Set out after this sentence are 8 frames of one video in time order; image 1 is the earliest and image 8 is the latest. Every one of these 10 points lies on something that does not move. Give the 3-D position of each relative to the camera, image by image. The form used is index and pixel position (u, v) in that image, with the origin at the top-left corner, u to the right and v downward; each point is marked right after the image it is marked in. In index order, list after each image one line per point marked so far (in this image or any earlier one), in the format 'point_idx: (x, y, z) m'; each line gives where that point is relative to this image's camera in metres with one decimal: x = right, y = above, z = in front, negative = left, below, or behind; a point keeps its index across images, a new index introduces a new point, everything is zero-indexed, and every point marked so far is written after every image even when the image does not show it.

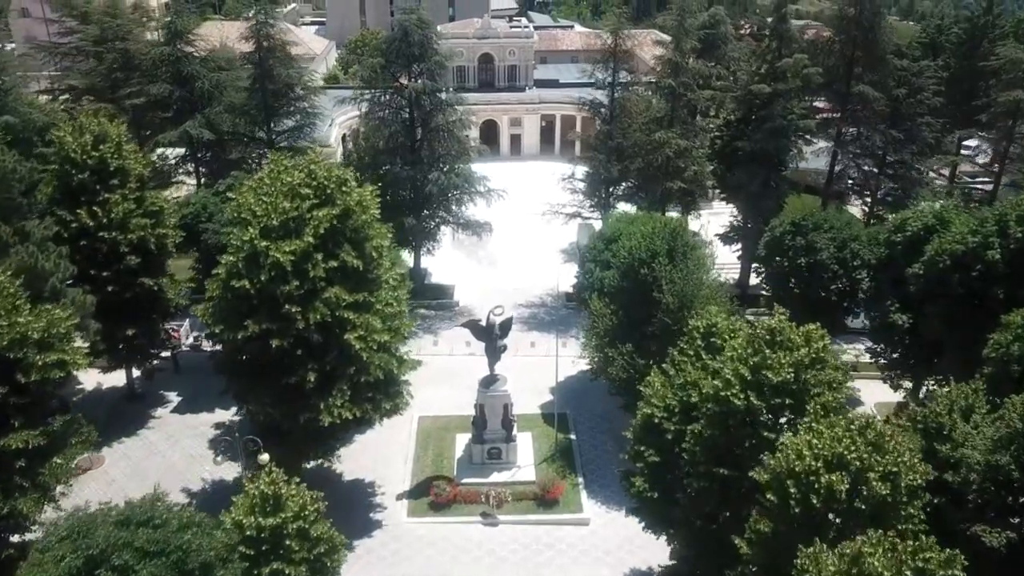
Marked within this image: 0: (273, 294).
0: (-6.2, -0.2, +19.9) m
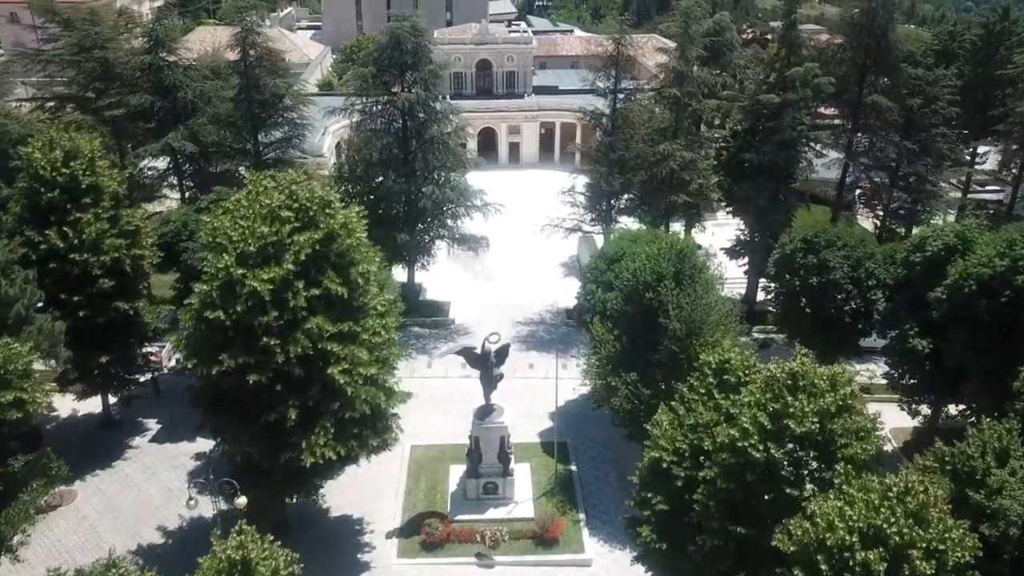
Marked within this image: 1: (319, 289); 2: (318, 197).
0: (-6.3, -0.9, +18.4) m
1: (-4.7, 0.0, +18.9) m
2: (-4.9, +2.3, +19.3) m
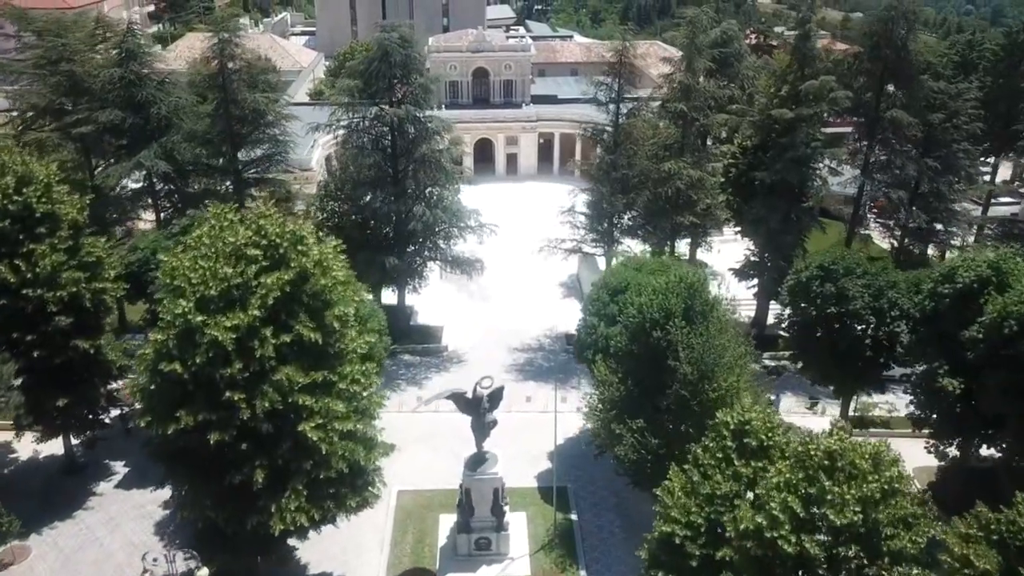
0: (-6.5, -1.9, +16.5) m
1: (-4.9, -1.1, +16.9) m
2: (-5.0, +1.2, +17.3) m
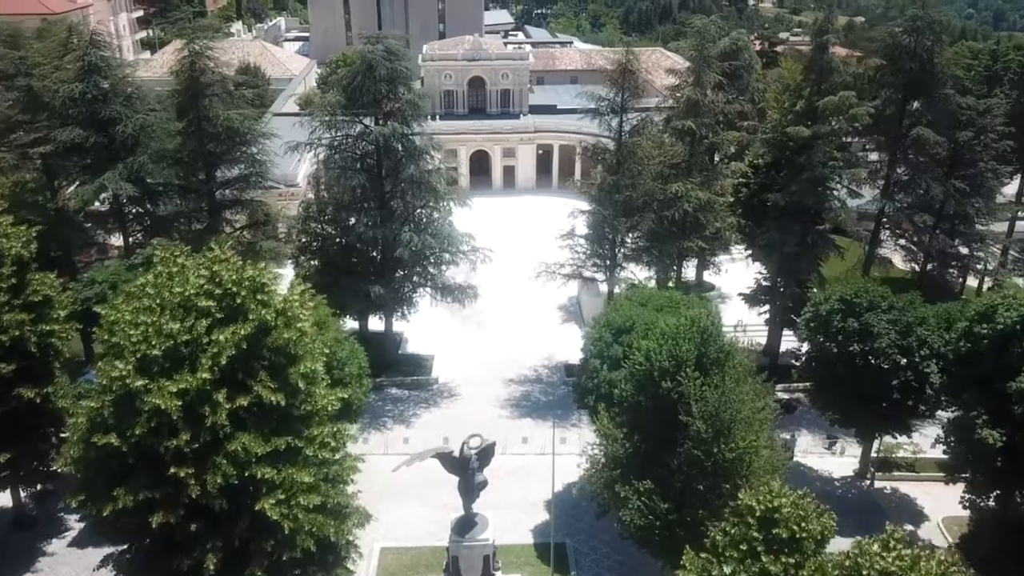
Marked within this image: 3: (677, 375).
0: (-6.6, -3.0, +14.3) m
1: (-5.1, -2.1, +14.7) m
2: (-5.2, +0.2, +15.1) m
3: (+4.0, -2.1, +18.7) m
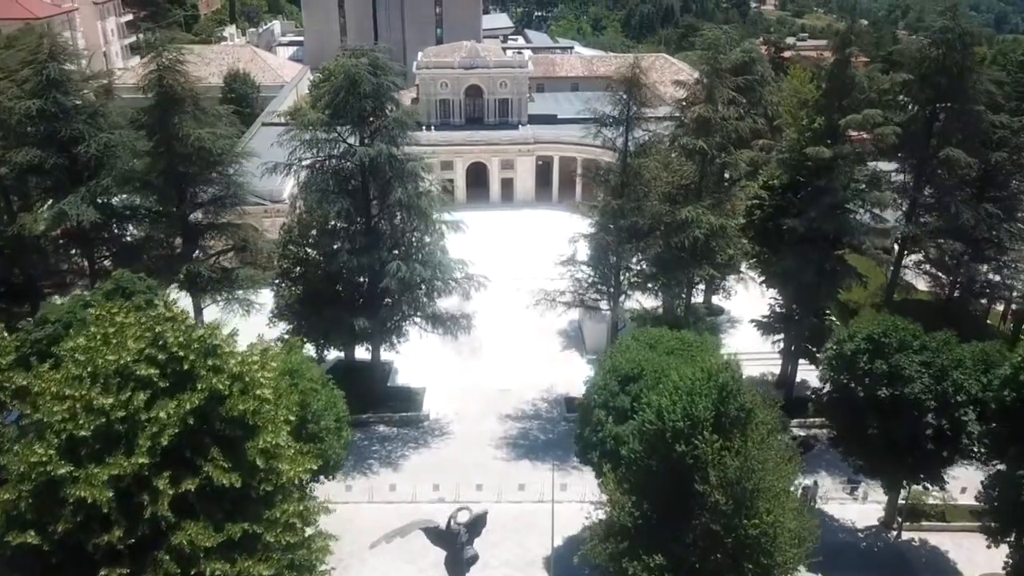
0: (-6.8, -4.1, +12.1) m
1: (-5.2, -3.2, +12.6) m
2: (-5.4, -0.9, +13.0) m
3: (+3.9, -3.2, +16.6) m
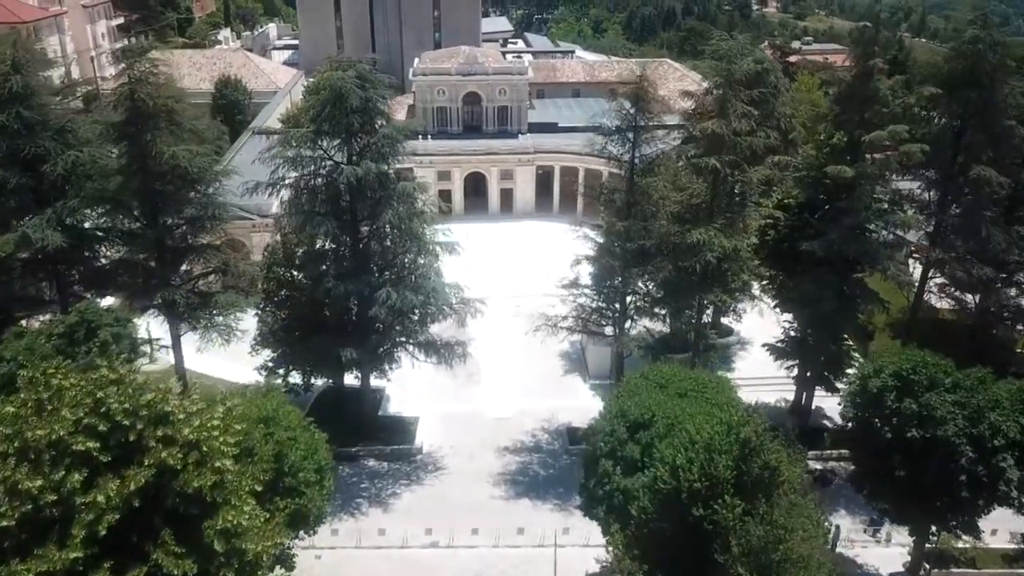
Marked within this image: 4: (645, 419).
0: (-6.8, -4.9, +10.4) m
1: (-5.3, -4.1, +10.8) m
2: (-5.4, -1.8, +11.3) m
3: (+3.8, -4.1, +14.8) m
4: (+3.1, -3.0, +18.0) m
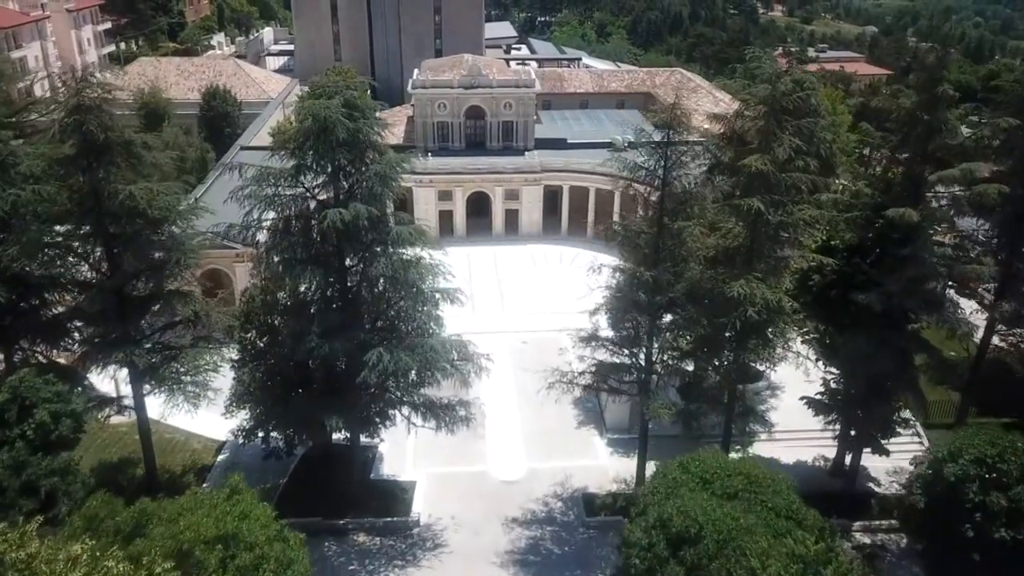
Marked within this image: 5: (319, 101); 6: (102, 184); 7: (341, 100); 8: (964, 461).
0: (-6.5, -6.5, +7.2) m
1: (-5.0, -5.6, +7.6) m
2: (-5.1, -3.3, +8.1) m
3: (+4.1, -5.7, +11.6) m
4: (+3.4, -4.6, +14.8) m
5: (-4.9, +4.9, +19.8) m
6: (-10.5, +2.7, +19.8) m
7: (-4.4, +4.9, +19.9) m
8: (+10.7, -4.1, +18.1) m
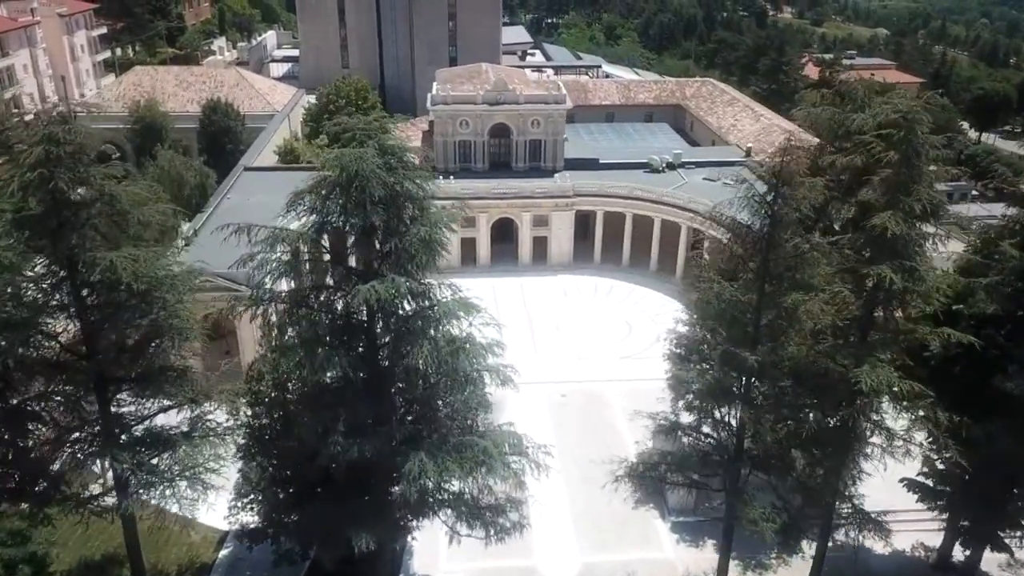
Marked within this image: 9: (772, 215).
0: (-5.0, -8.4, +3.3) m
1: (-3.4, -7.5, +3.7) m
2: (-3.5, -5.2, +4.2) m
3: (+5.7, -7.6, +7.7) m
4: (+4.9, -6.6, +10.9) m
5: (-3.3, +3.0, +15.8) m
6: (-8.9, +0.8, +15.8) m
7: (-2.8, +3.0, +16.0) m
8: (+12.2, -6.0, +14.2) m
9: (+6.0, +2.1, +18.3) m
